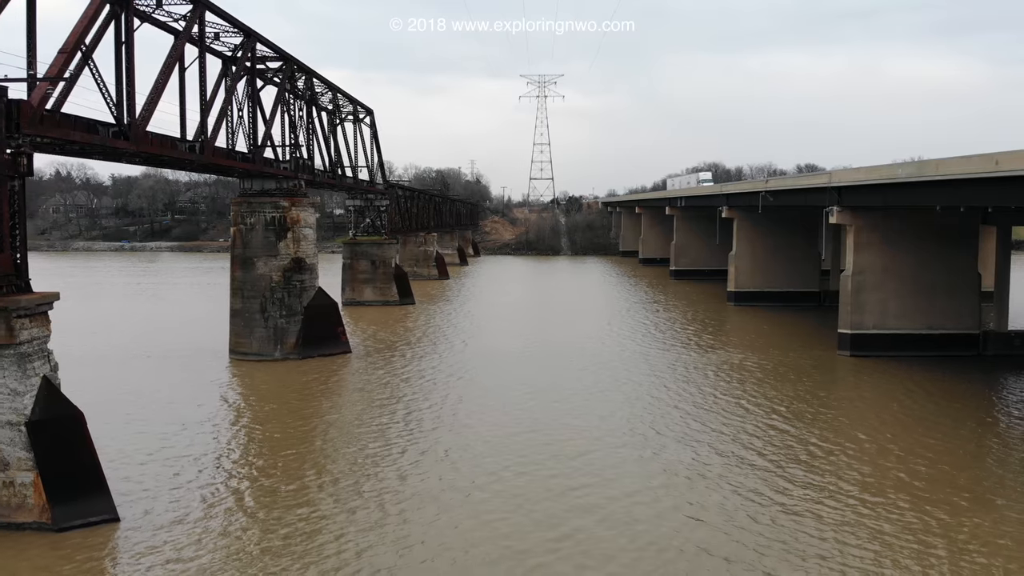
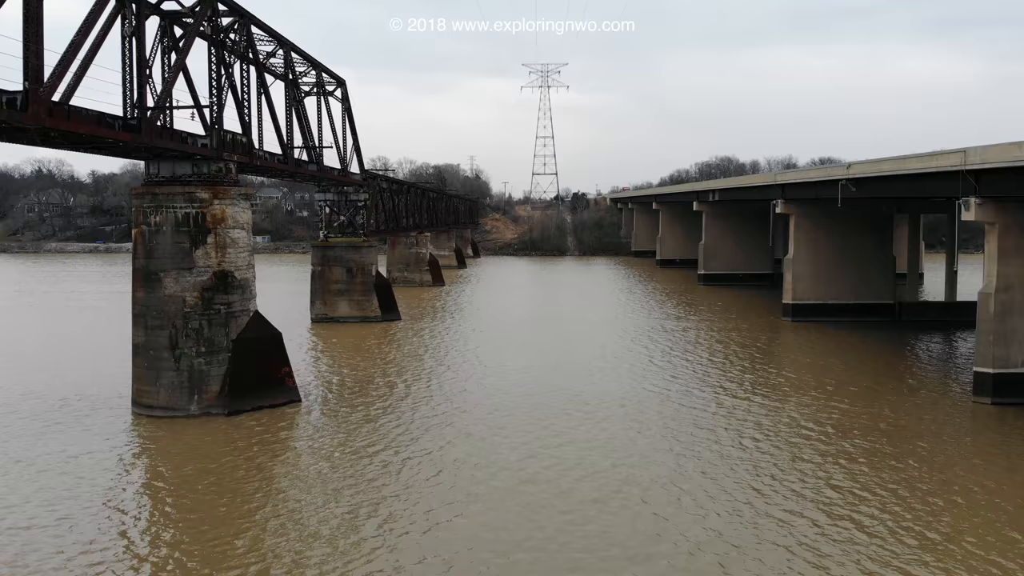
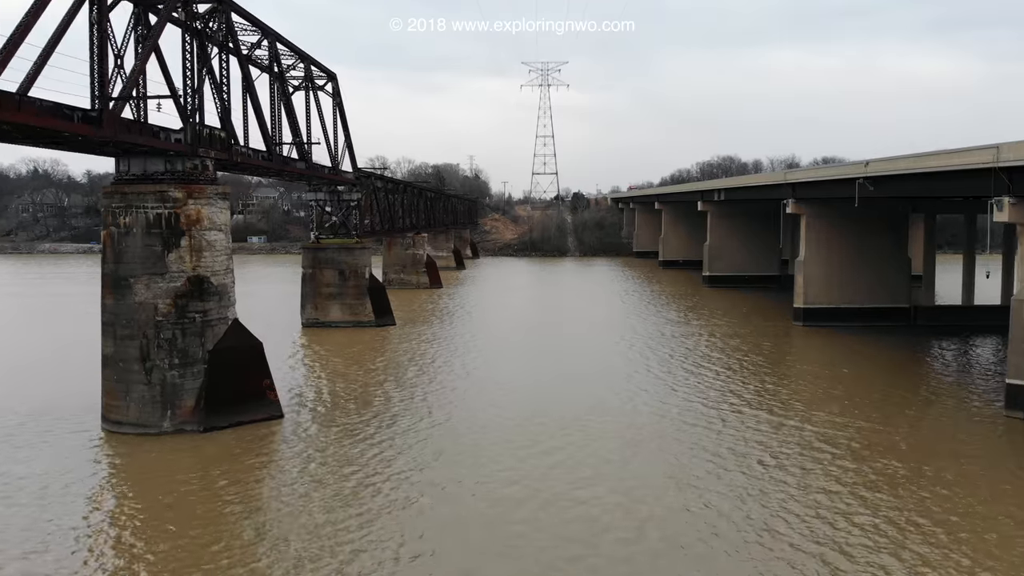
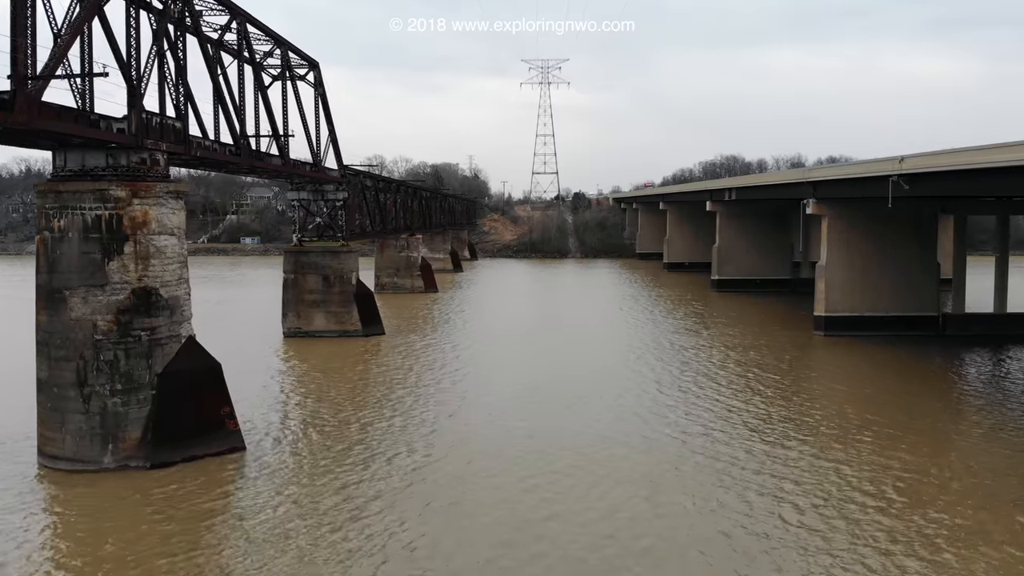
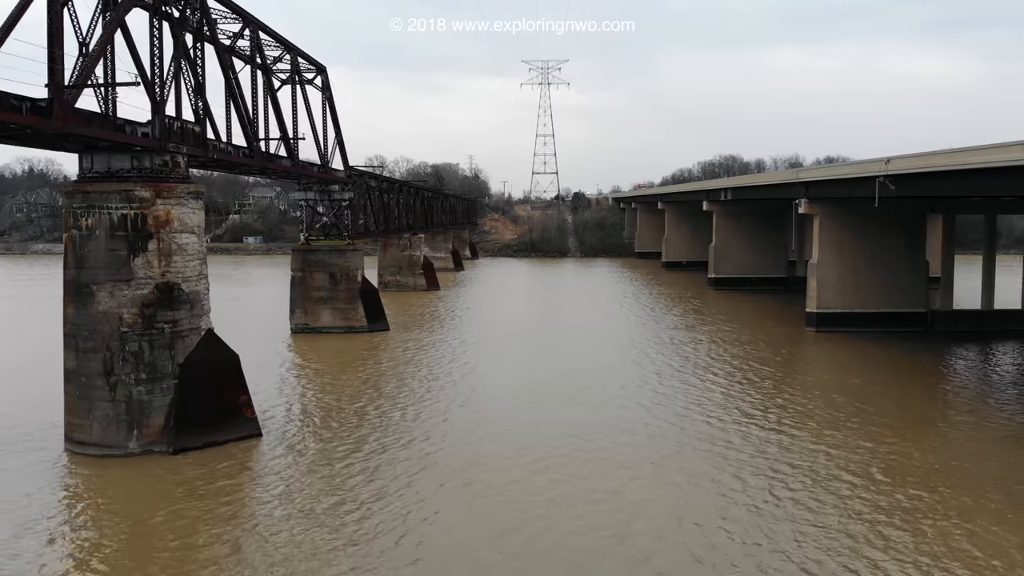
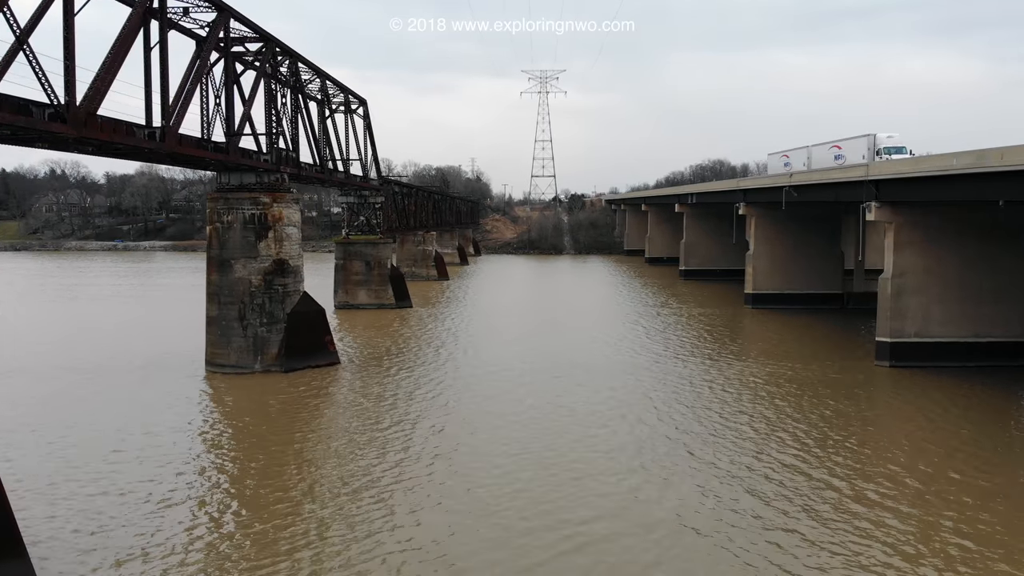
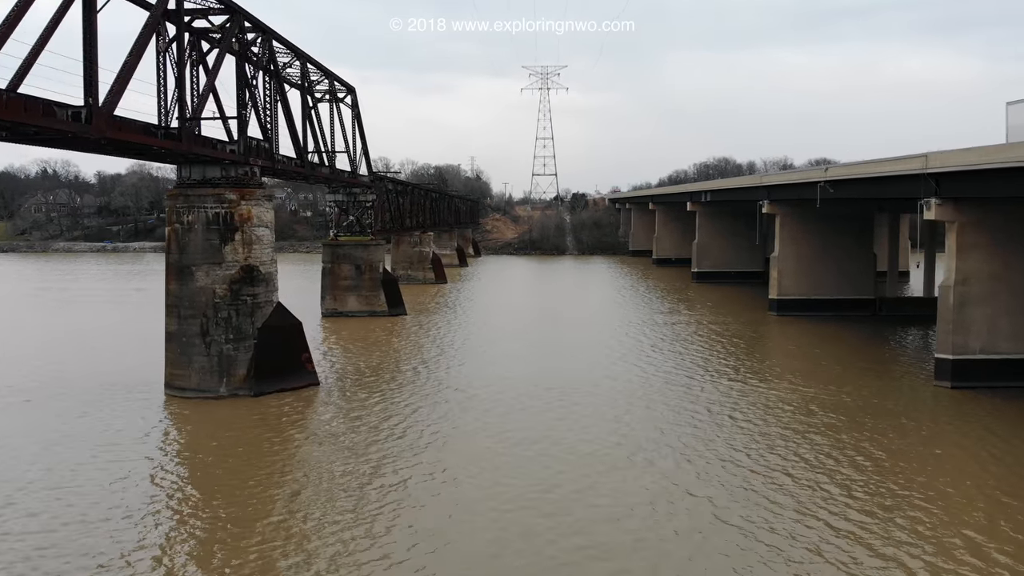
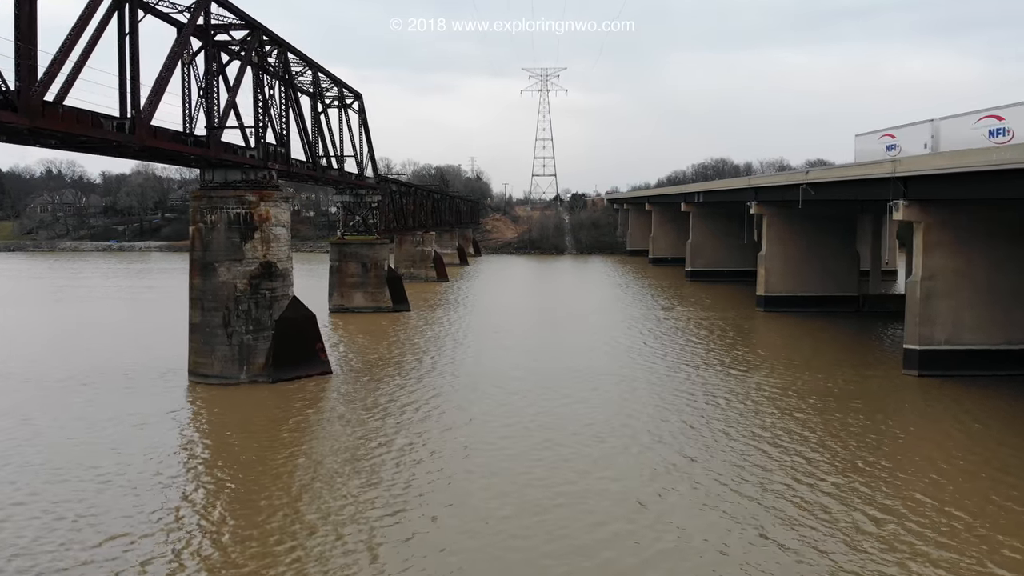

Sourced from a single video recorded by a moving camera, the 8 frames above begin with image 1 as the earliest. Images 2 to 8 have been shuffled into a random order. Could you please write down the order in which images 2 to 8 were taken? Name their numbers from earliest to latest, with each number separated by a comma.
6, 8, 7, 2, 3, 5, 4
